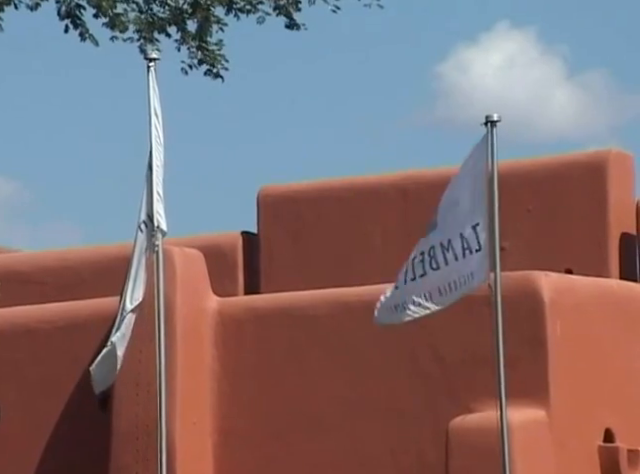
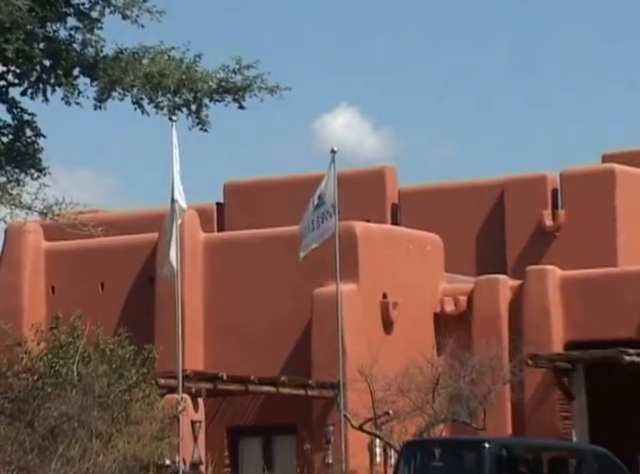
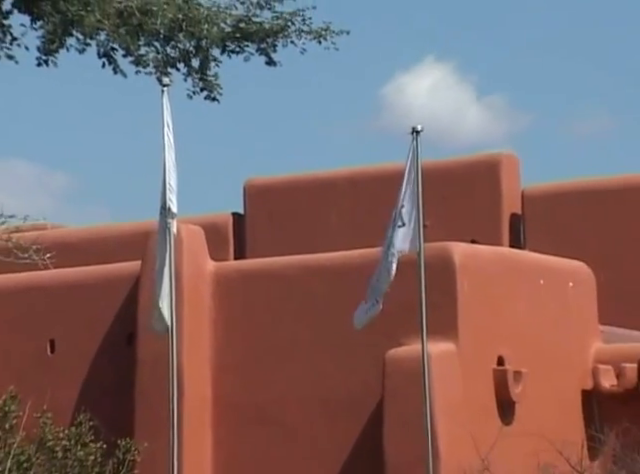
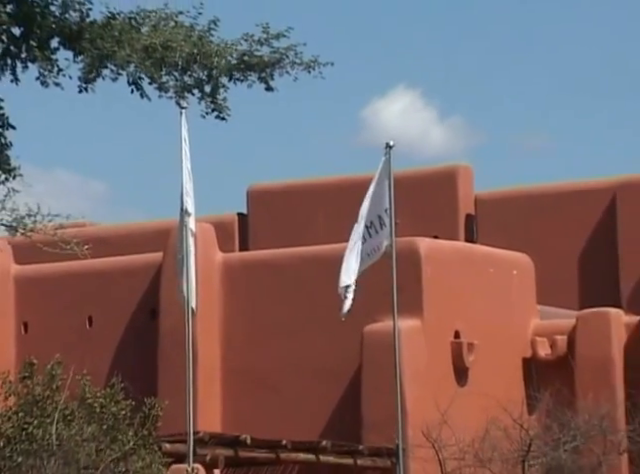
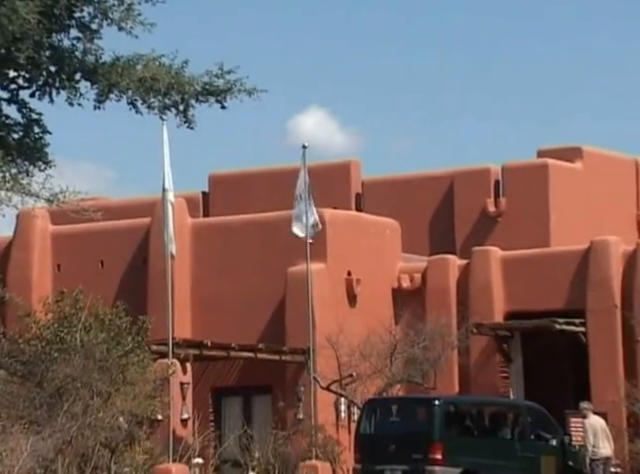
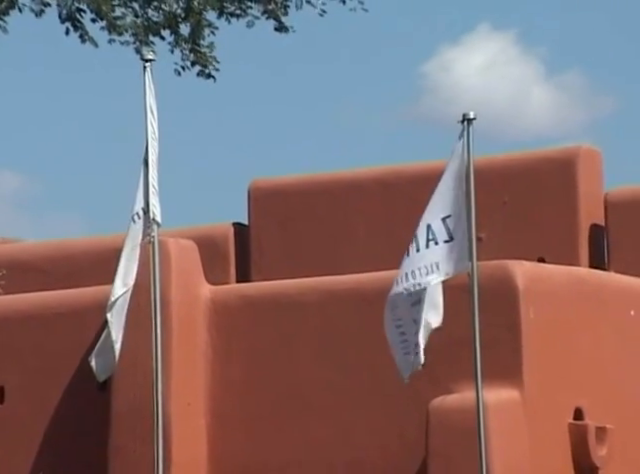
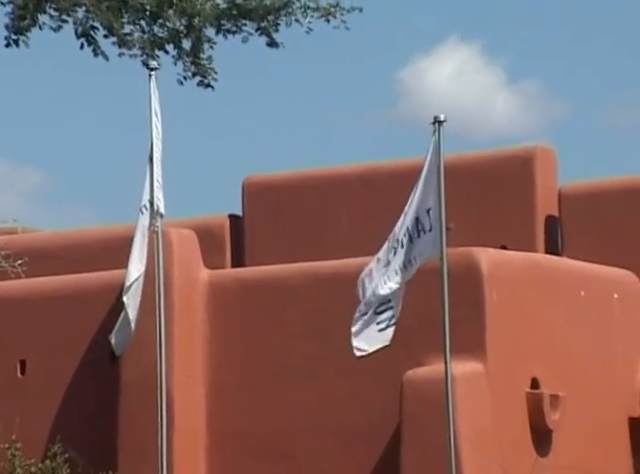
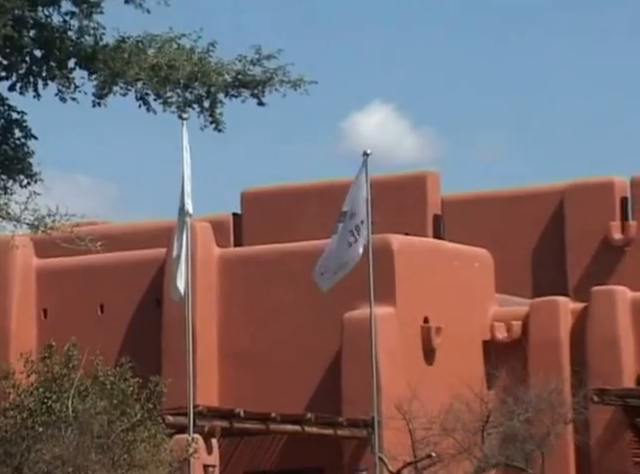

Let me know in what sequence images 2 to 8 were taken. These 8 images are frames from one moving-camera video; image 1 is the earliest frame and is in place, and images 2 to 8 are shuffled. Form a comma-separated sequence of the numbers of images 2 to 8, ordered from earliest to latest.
6, 7, 3, 4, 8, 2, 5
